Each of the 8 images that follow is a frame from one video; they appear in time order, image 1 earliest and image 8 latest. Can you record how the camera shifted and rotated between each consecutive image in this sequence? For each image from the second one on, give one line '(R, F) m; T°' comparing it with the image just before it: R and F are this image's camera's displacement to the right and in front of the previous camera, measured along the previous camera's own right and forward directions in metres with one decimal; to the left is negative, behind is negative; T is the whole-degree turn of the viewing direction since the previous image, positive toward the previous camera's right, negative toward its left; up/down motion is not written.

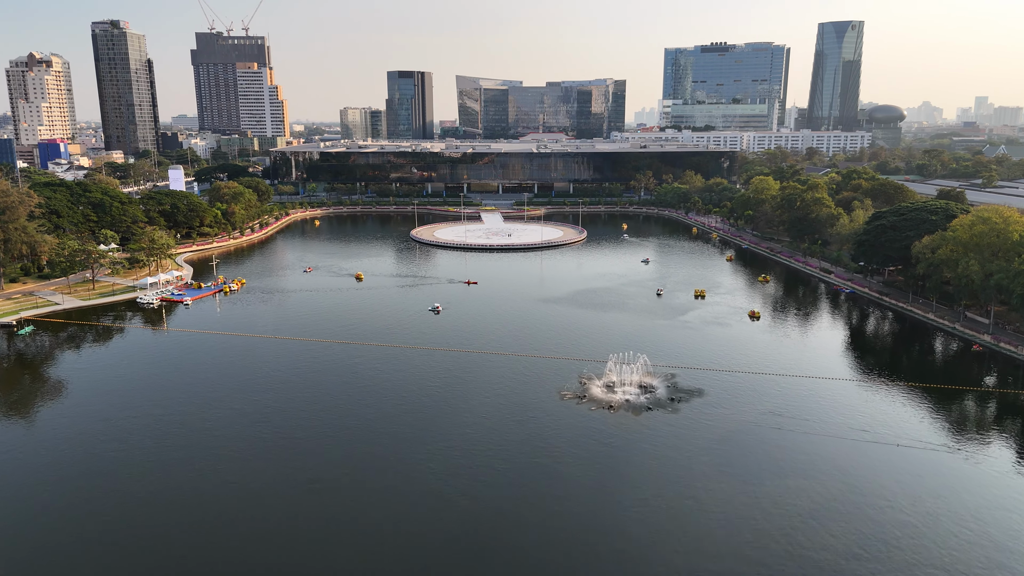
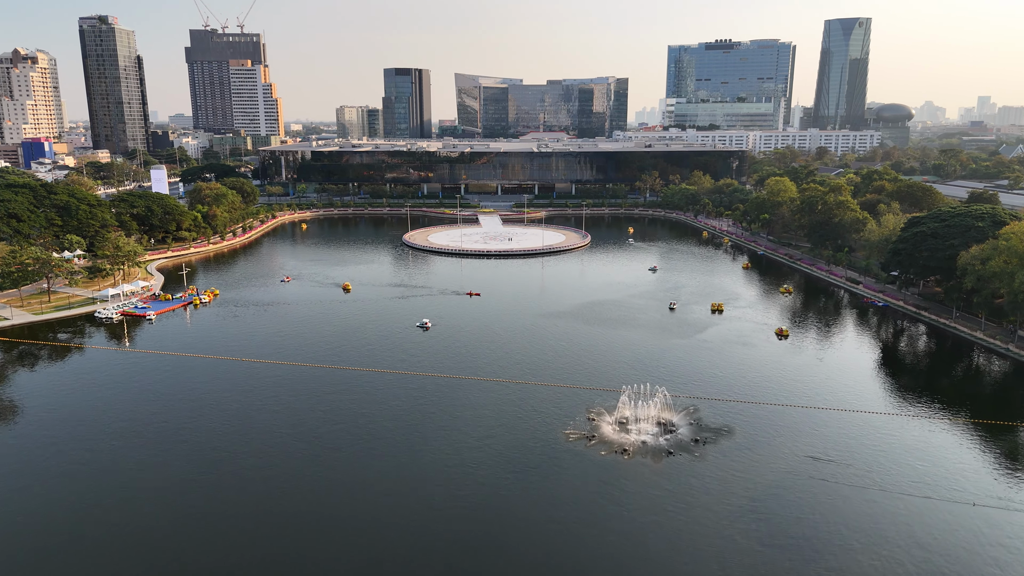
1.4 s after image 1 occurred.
(+0.2, +6.7) m; 0°
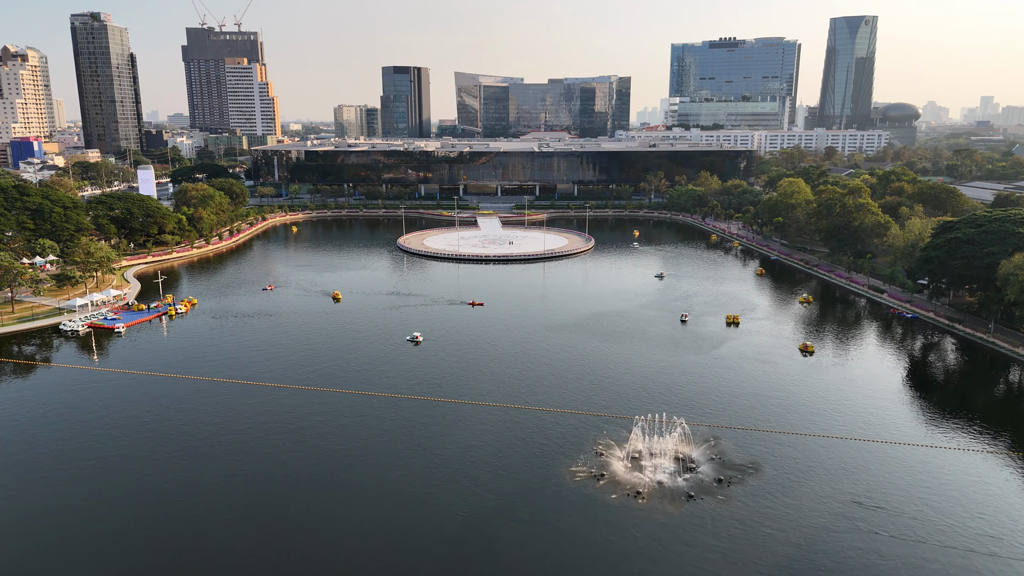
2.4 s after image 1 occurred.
(+0.2, +4.8) m; 0°
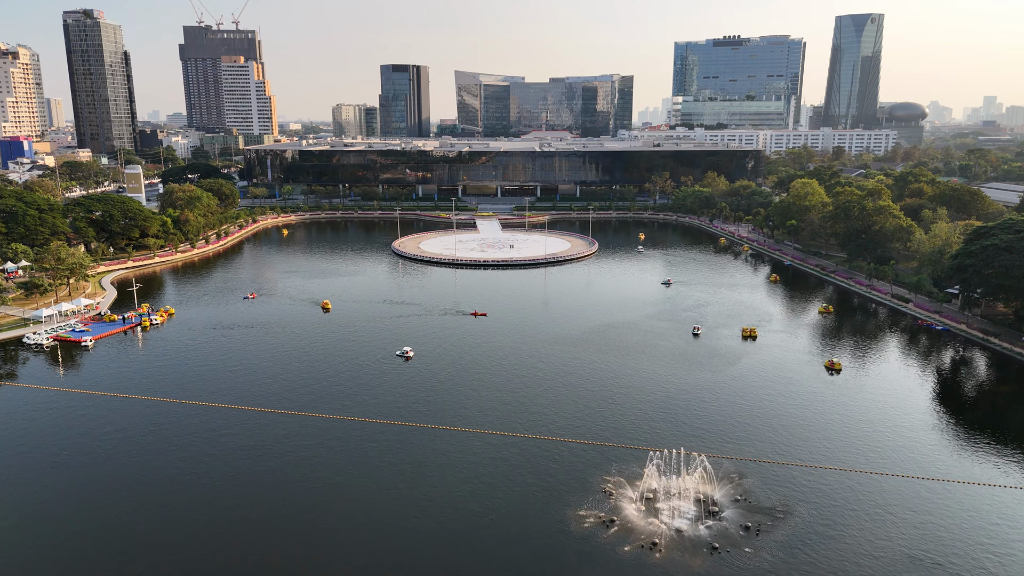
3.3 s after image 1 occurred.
(+0.2, +4.3) m; 0°
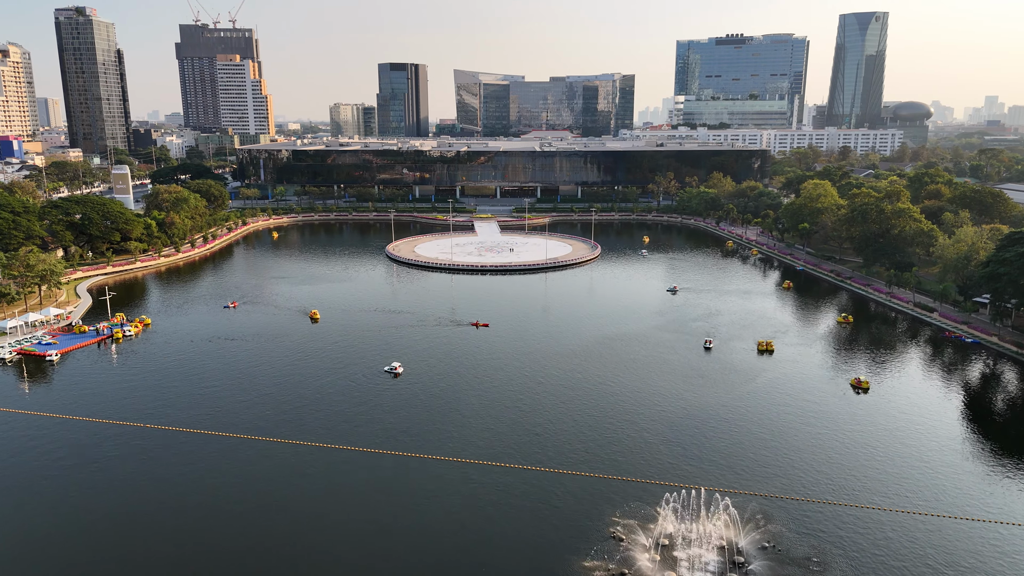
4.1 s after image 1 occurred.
(+0.2, +3.8) m; 0°
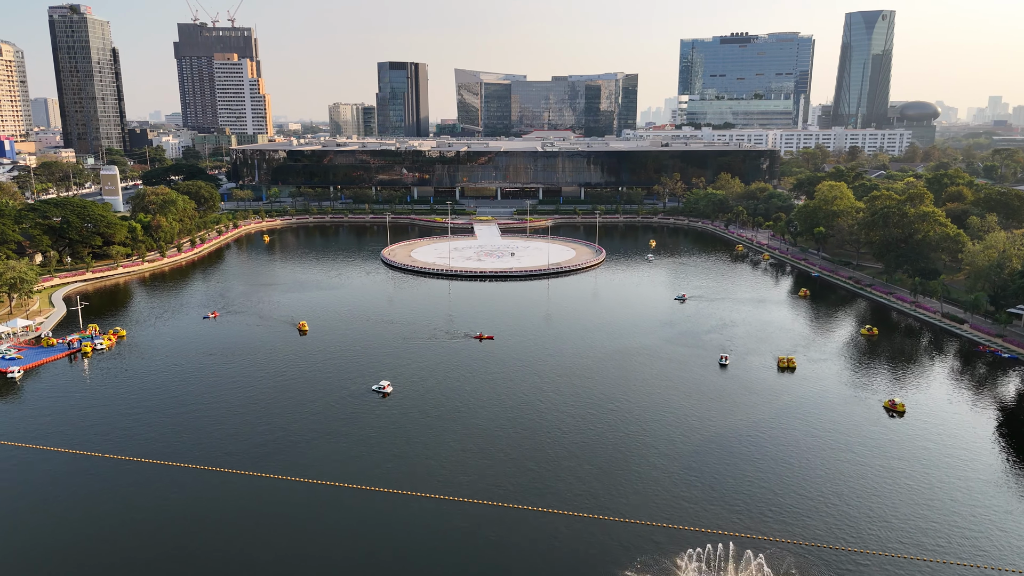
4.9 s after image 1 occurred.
(+0.1, +3.9) m; 0°
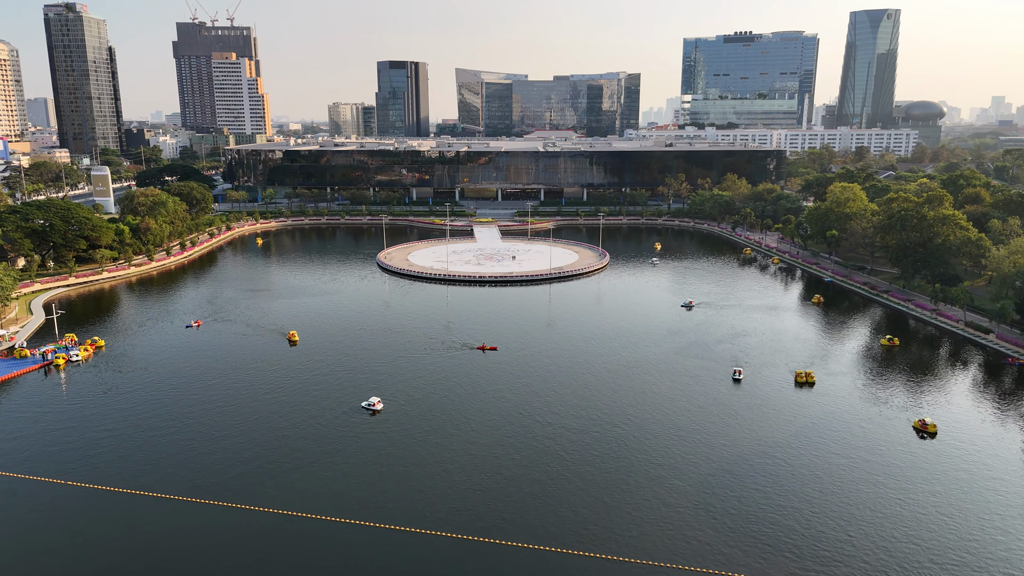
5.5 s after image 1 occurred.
(+0.1, +2.9) m; 0°
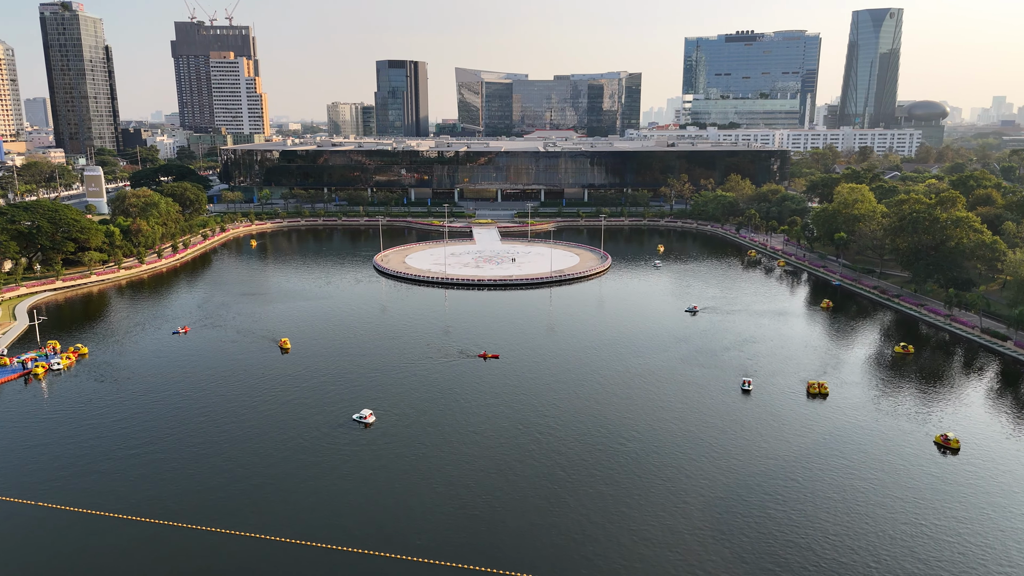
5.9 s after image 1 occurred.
(+0.1, +1.9) m; 0°
